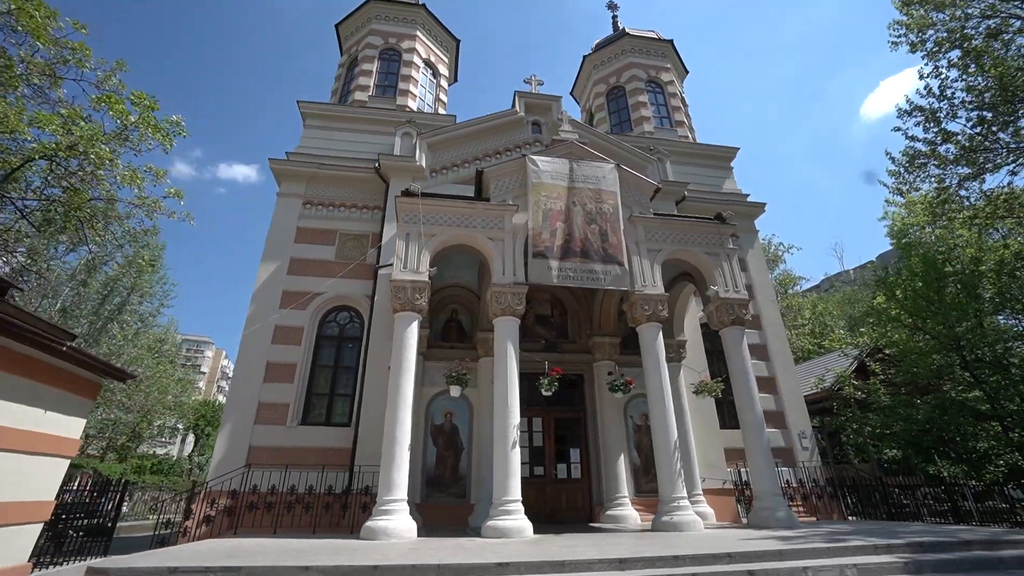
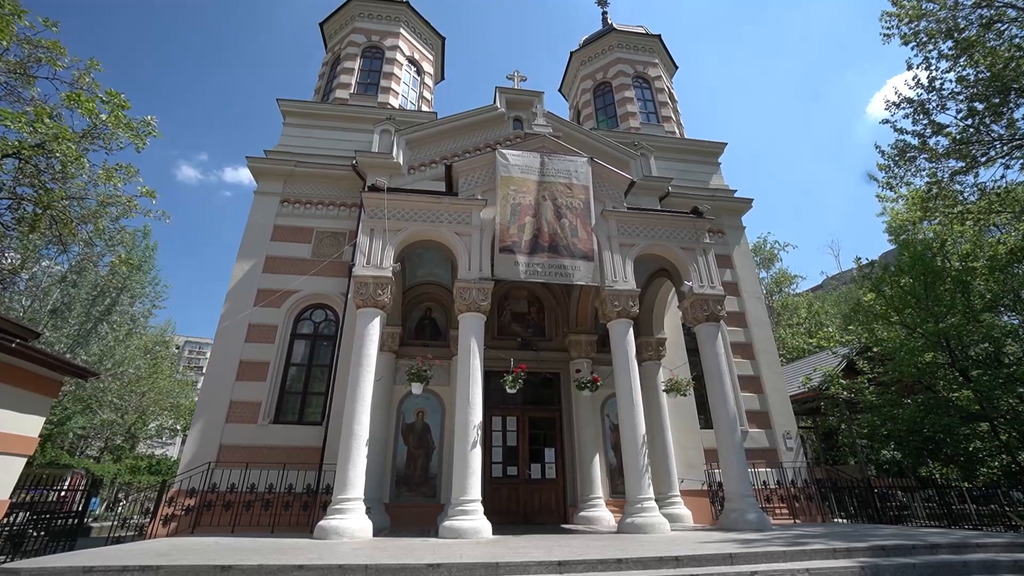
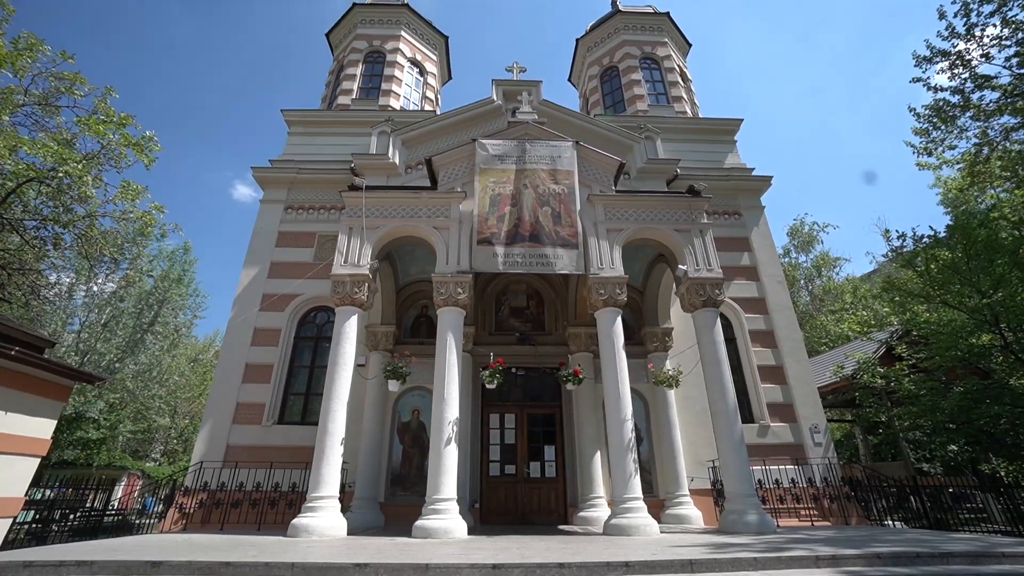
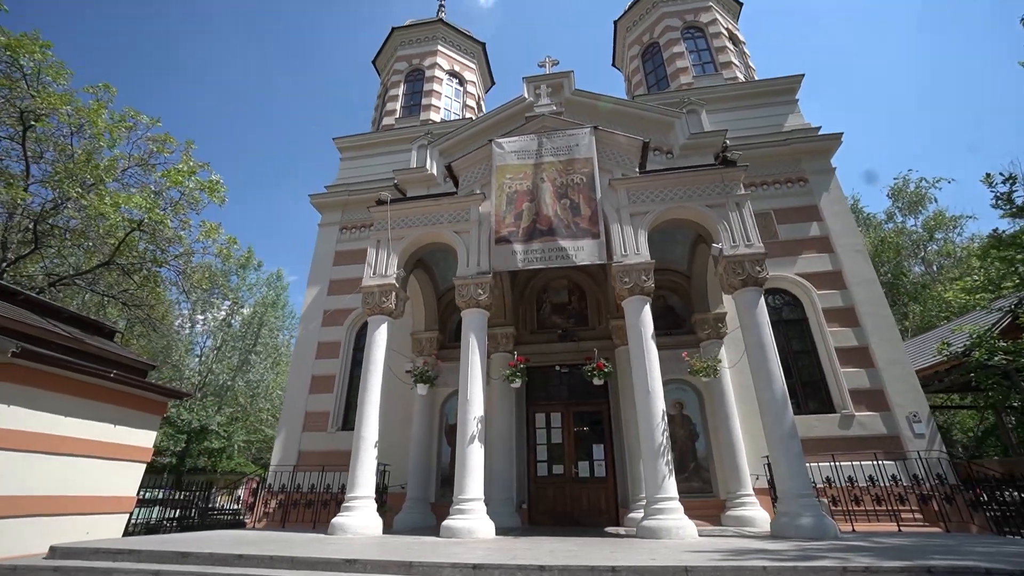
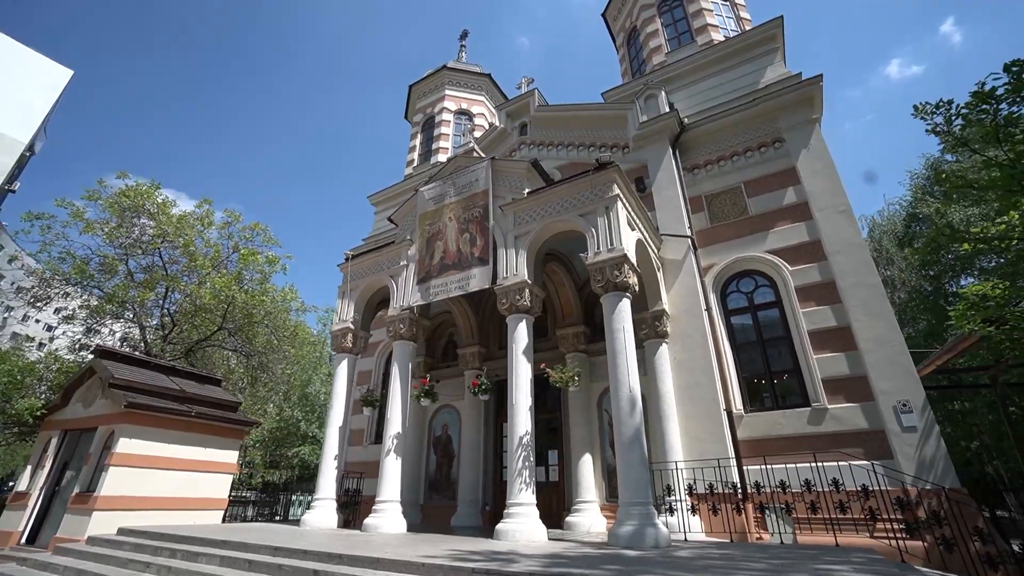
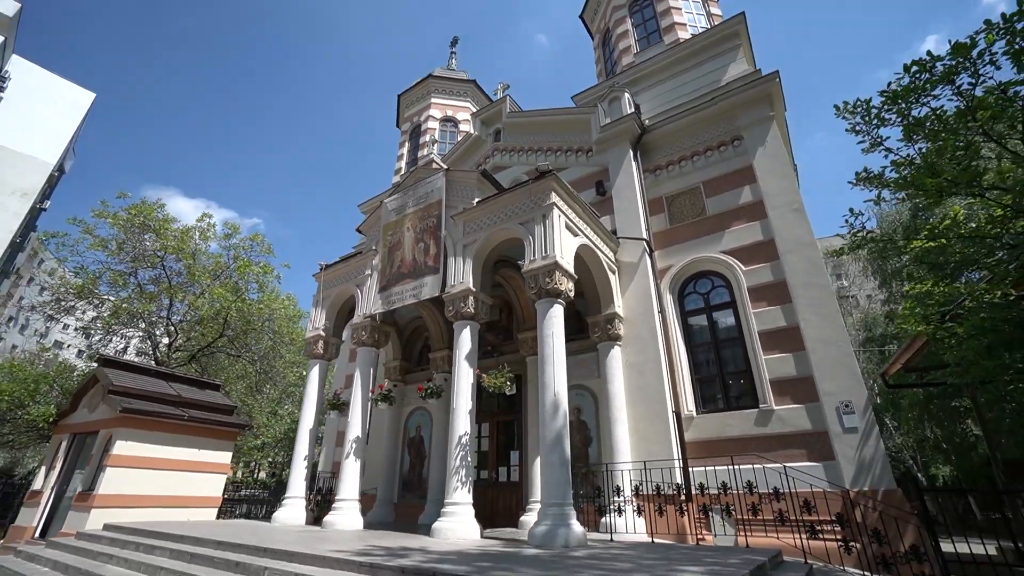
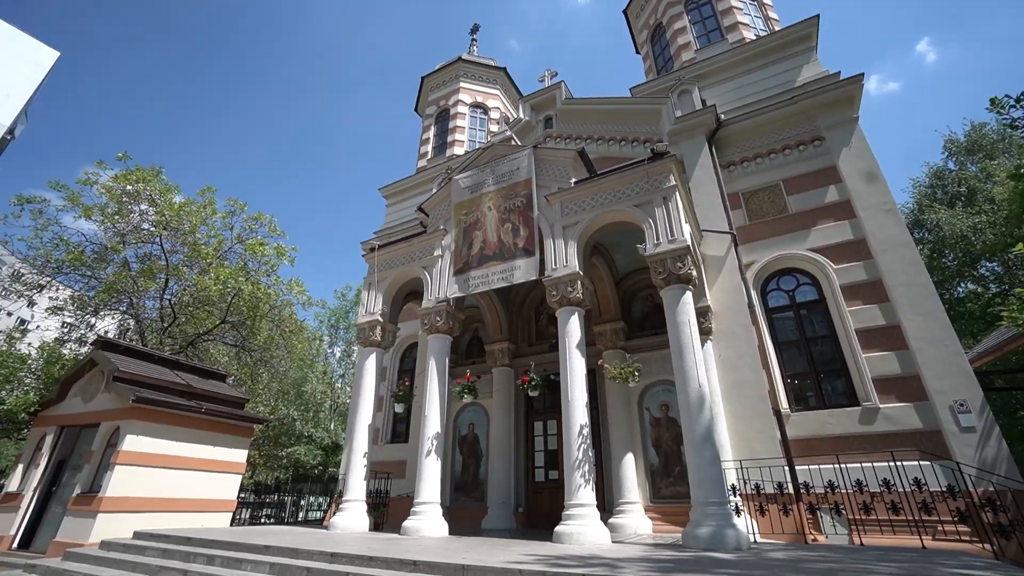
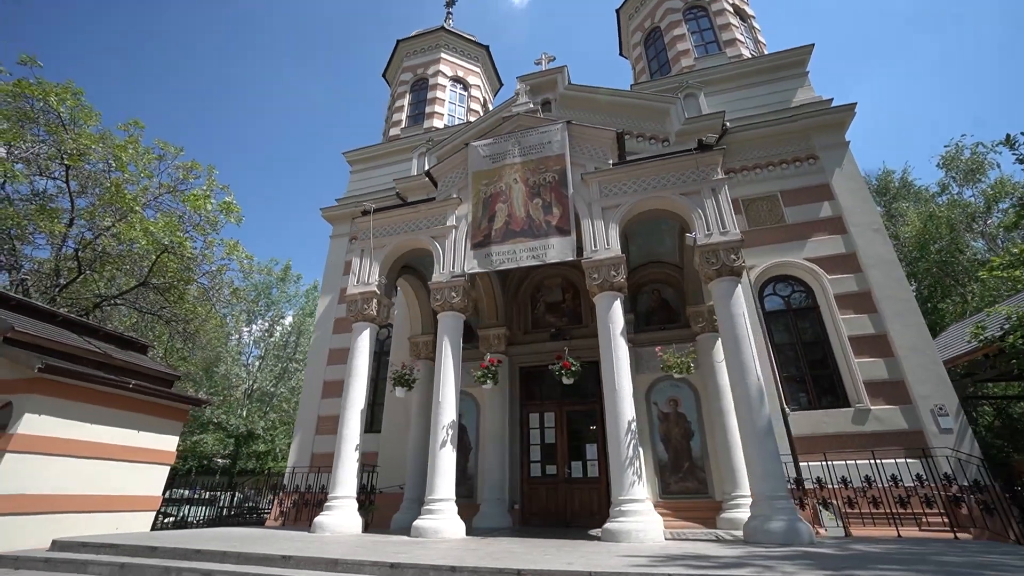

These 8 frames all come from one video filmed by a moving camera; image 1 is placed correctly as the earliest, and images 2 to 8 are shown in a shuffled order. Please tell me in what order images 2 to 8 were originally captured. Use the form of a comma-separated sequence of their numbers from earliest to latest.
2, 3, 4, 8, 7, 5, 6
